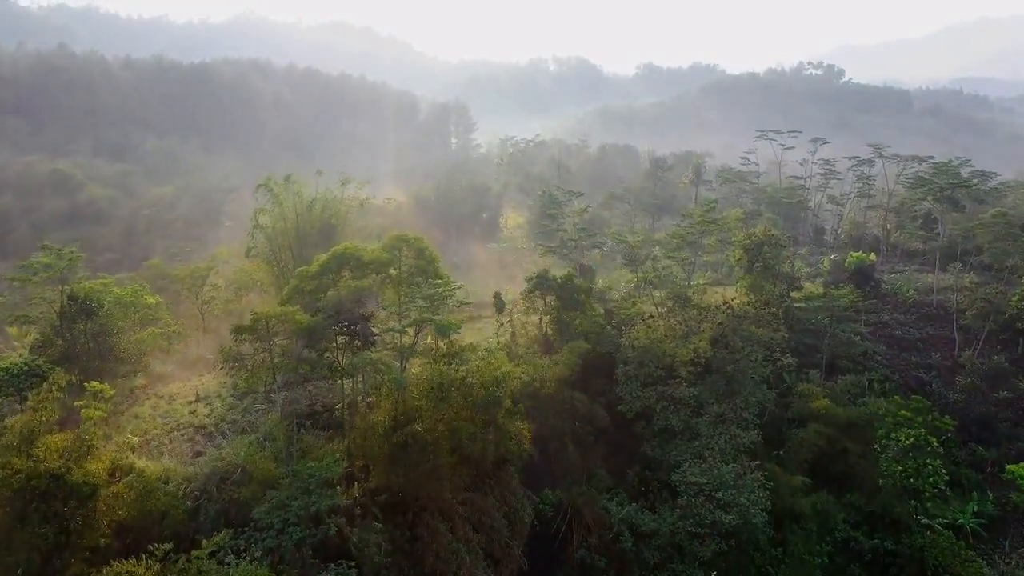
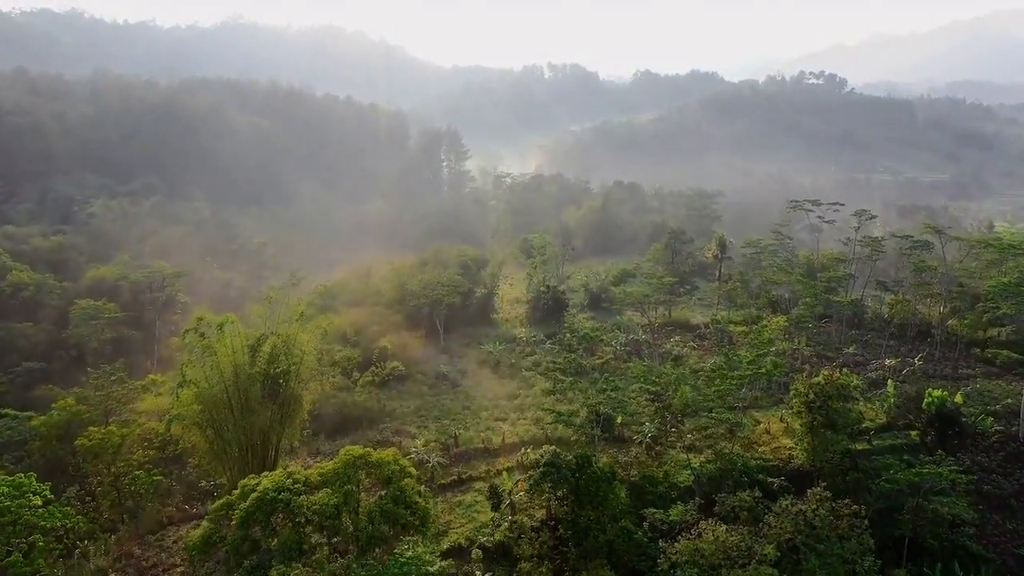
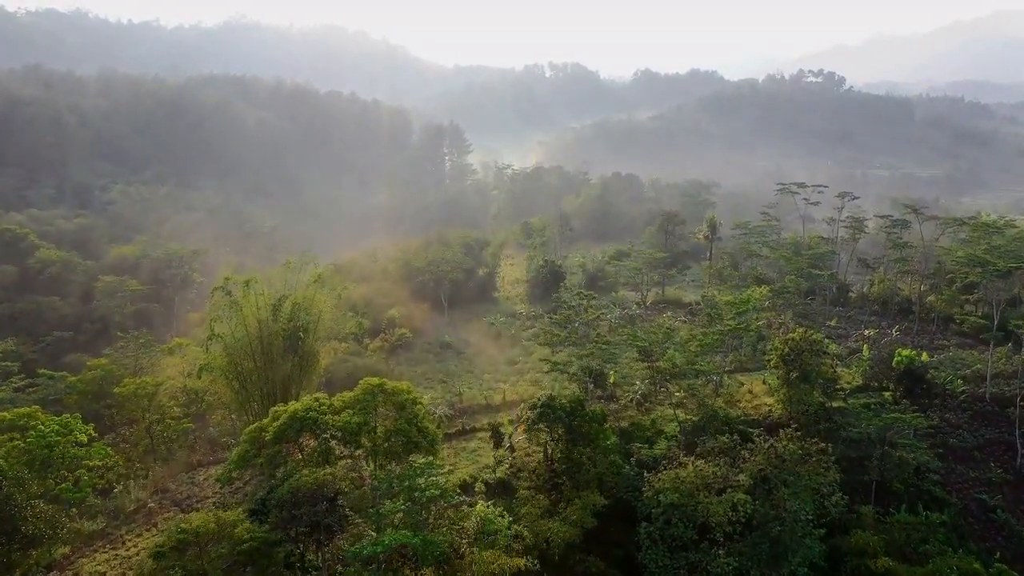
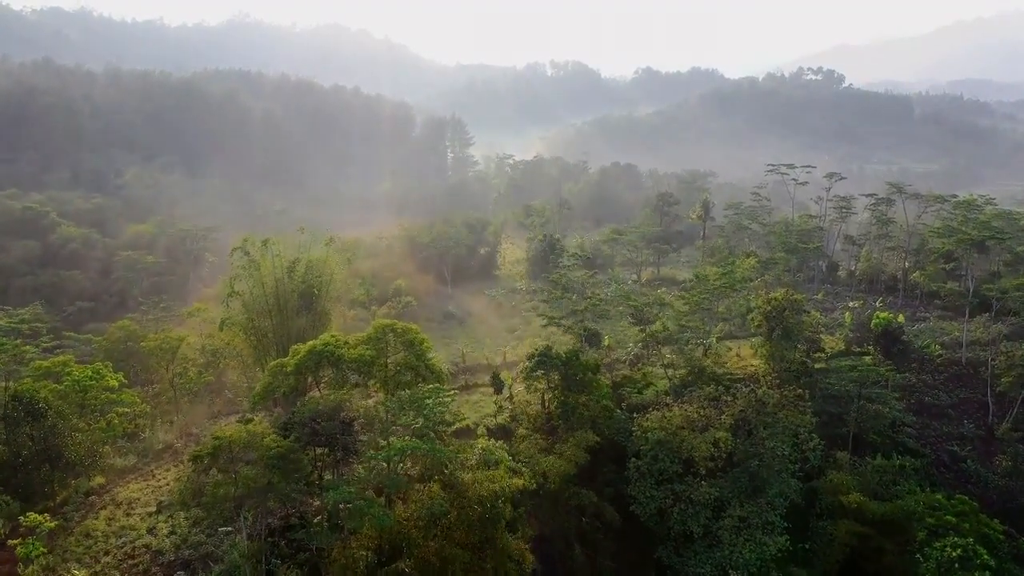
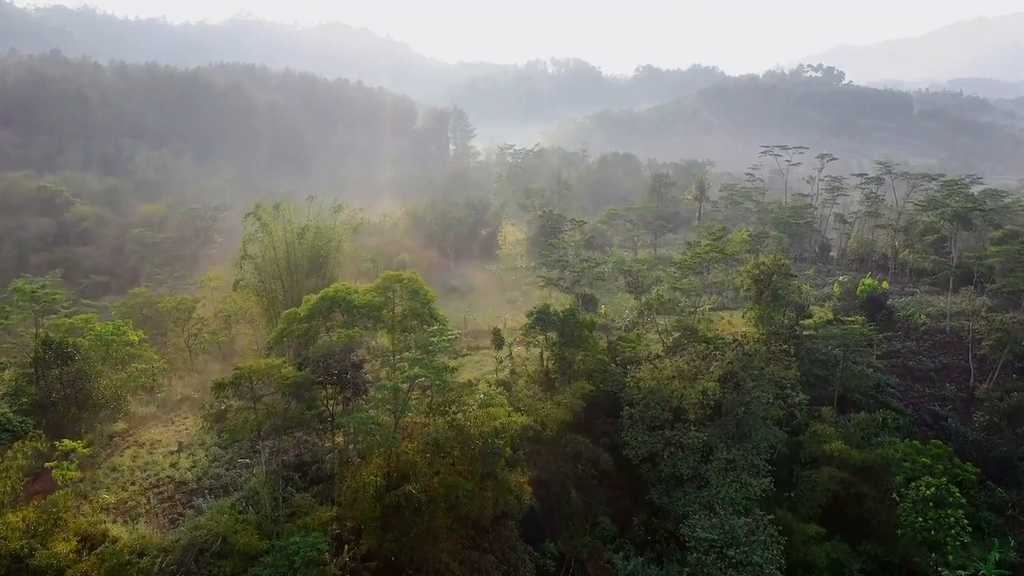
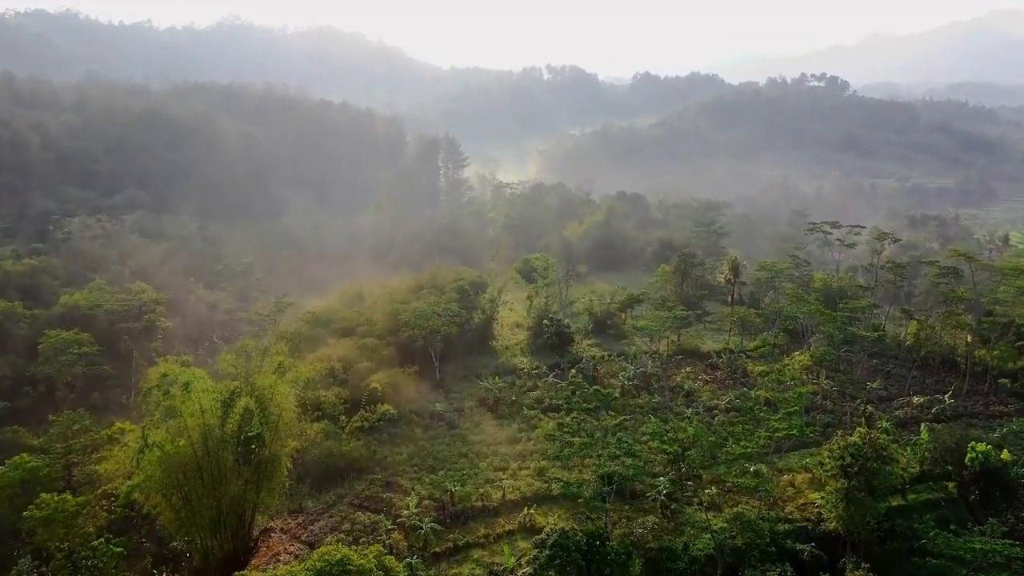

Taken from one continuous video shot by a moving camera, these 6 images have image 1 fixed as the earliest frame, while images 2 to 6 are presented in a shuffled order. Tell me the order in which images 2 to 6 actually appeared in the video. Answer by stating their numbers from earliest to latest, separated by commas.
5, 4, 3, 2, 6
